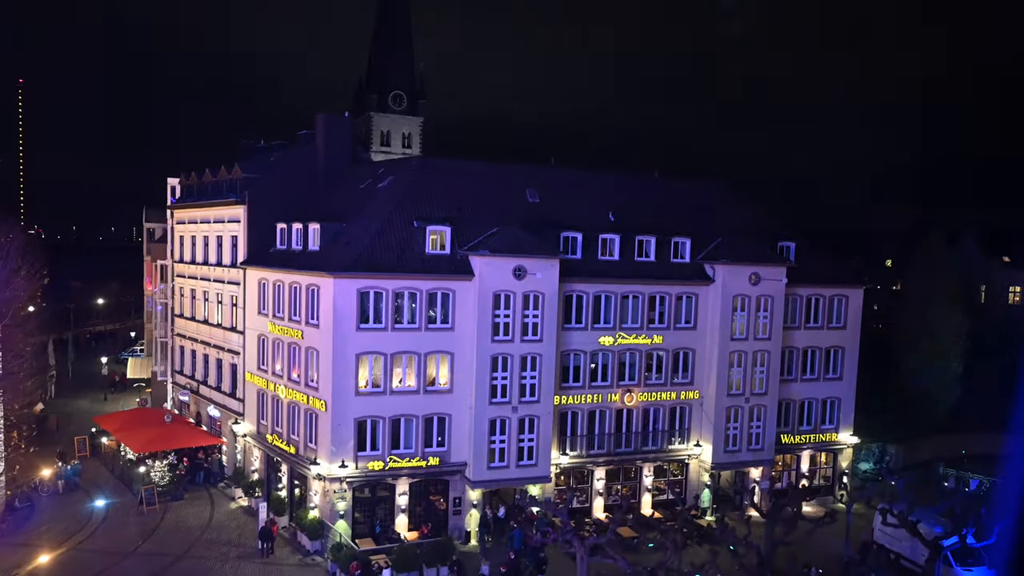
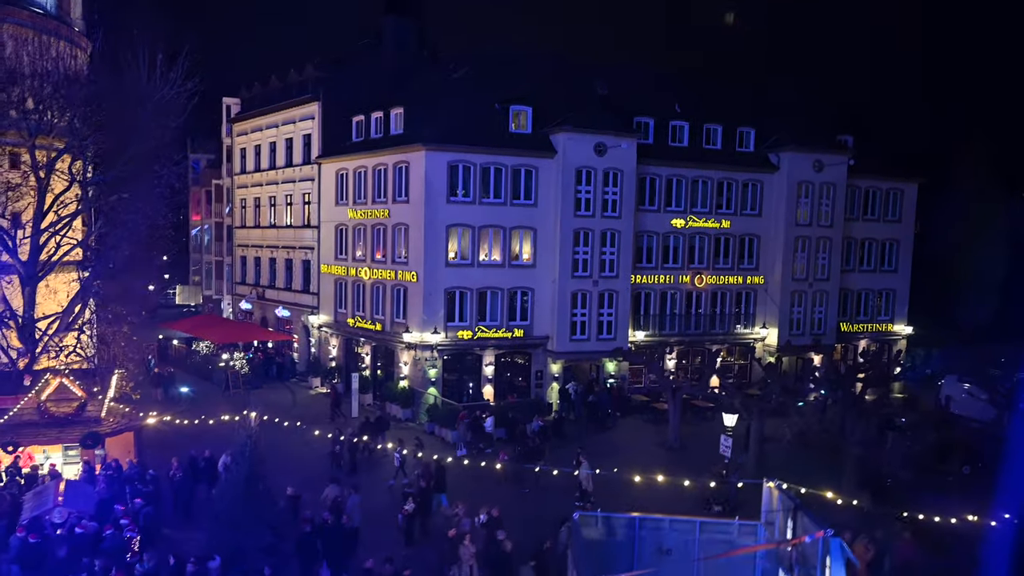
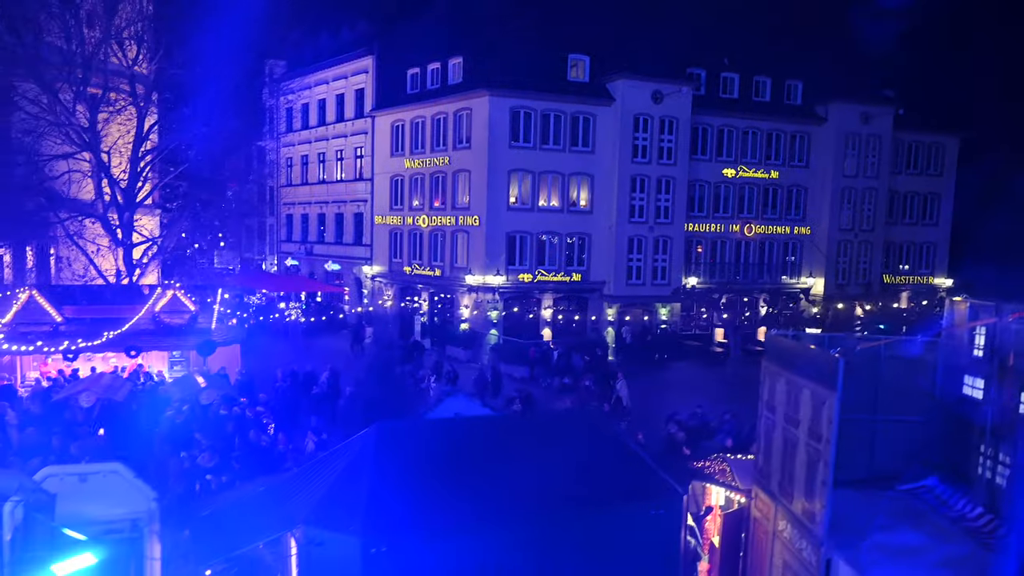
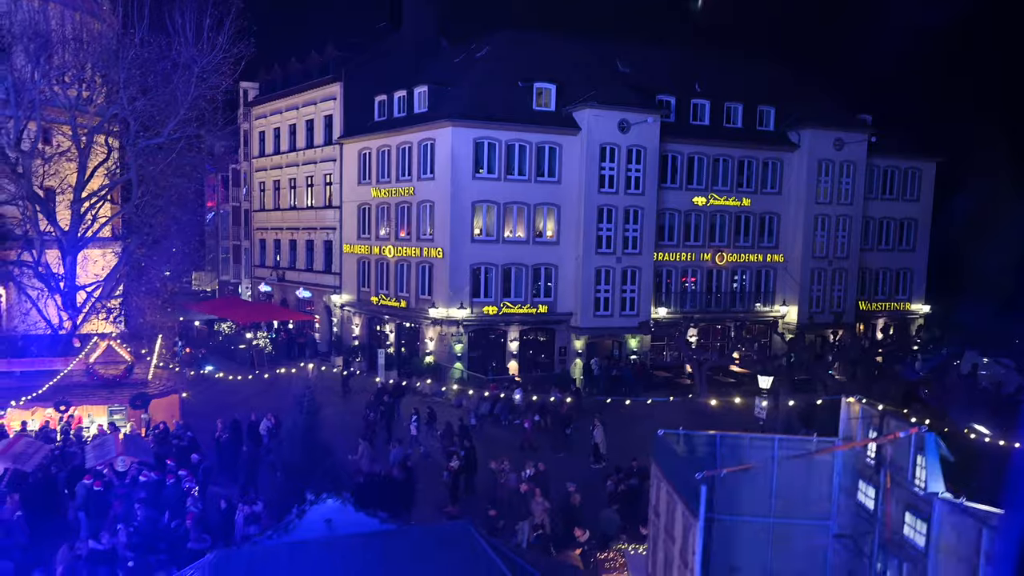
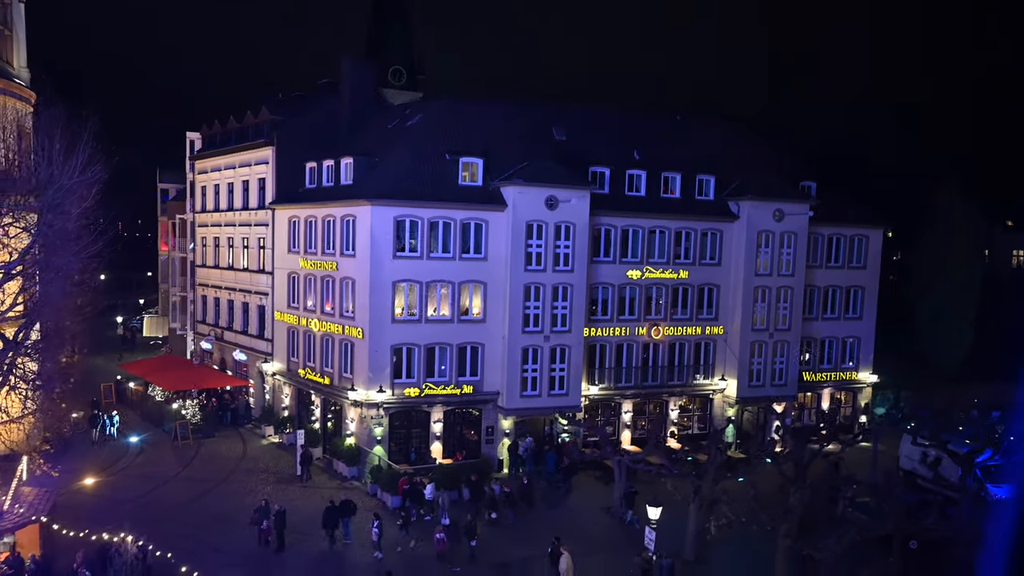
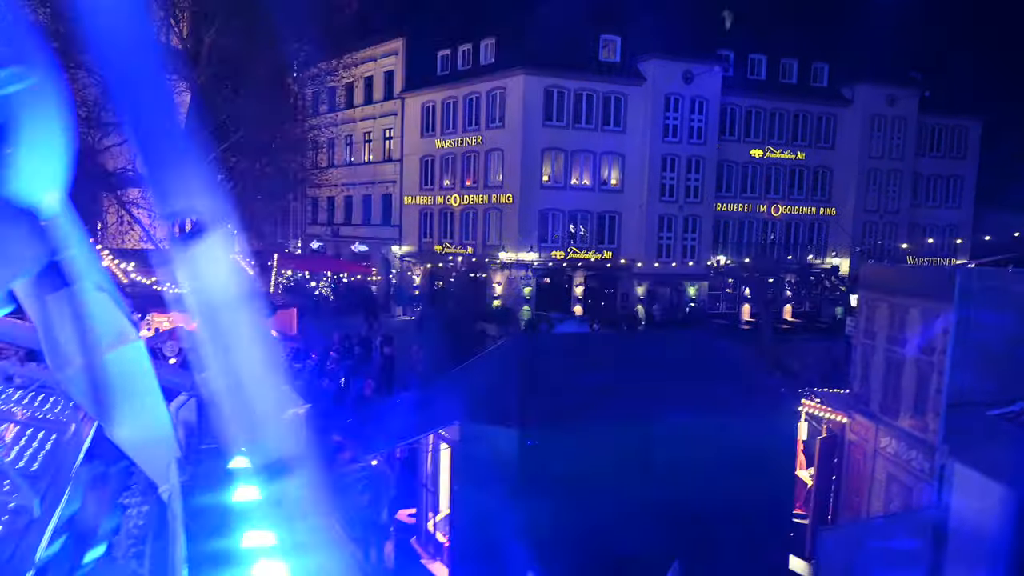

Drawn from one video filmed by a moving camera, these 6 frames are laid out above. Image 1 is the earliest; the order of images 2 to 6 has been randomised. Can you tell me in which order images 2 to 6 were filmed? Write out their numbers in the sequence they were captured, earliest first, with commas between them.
5, 2, 4, 3, 6
